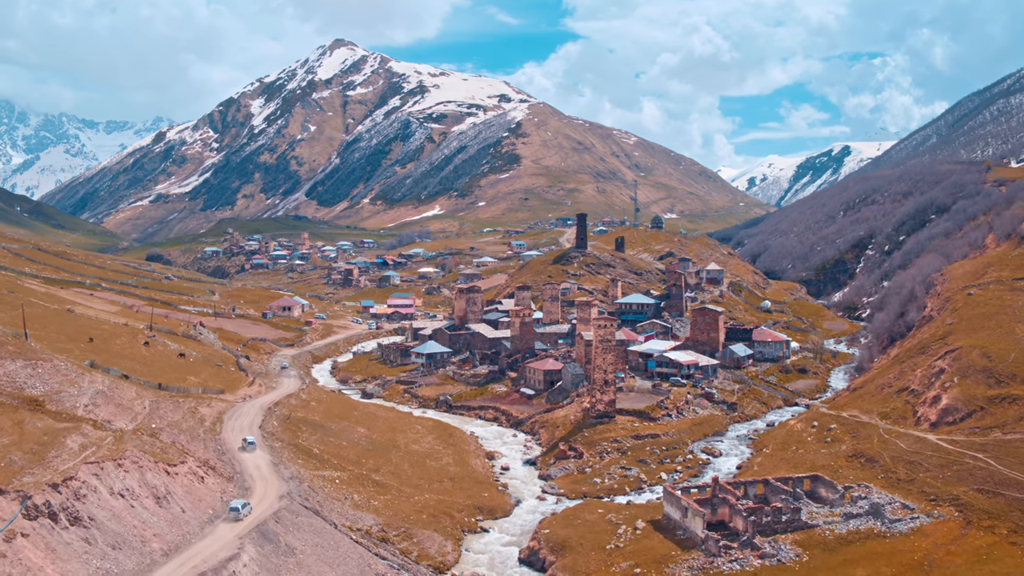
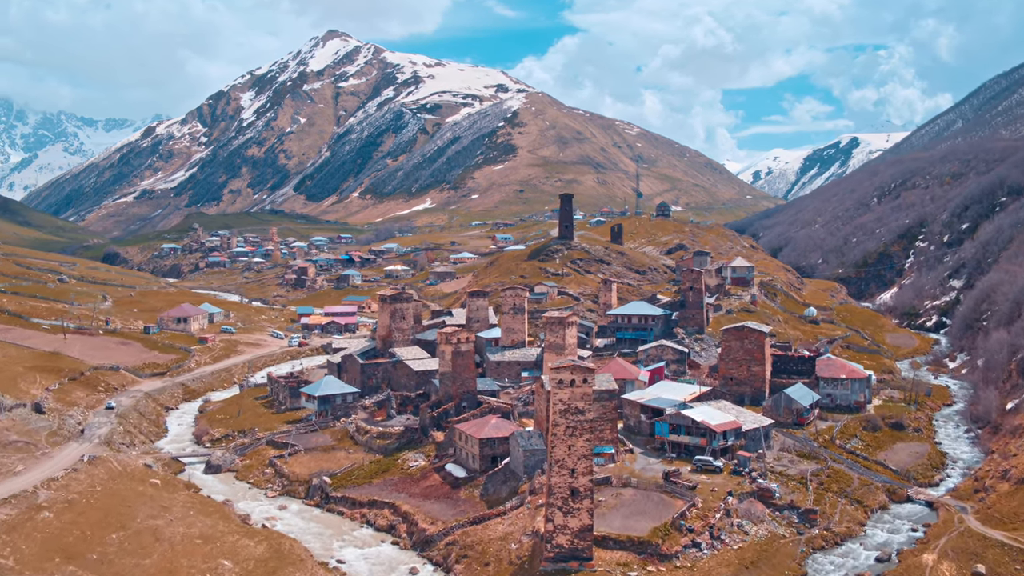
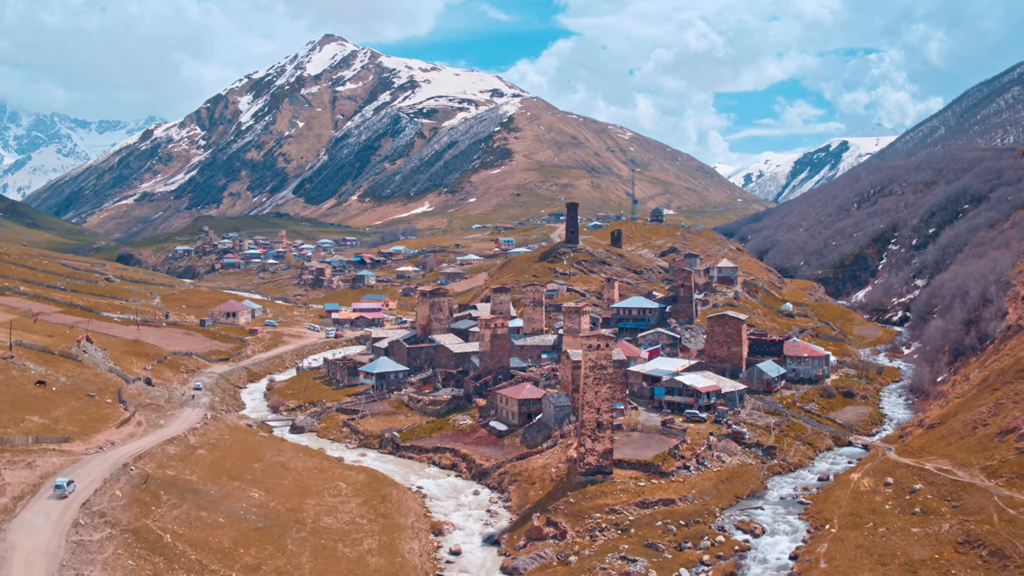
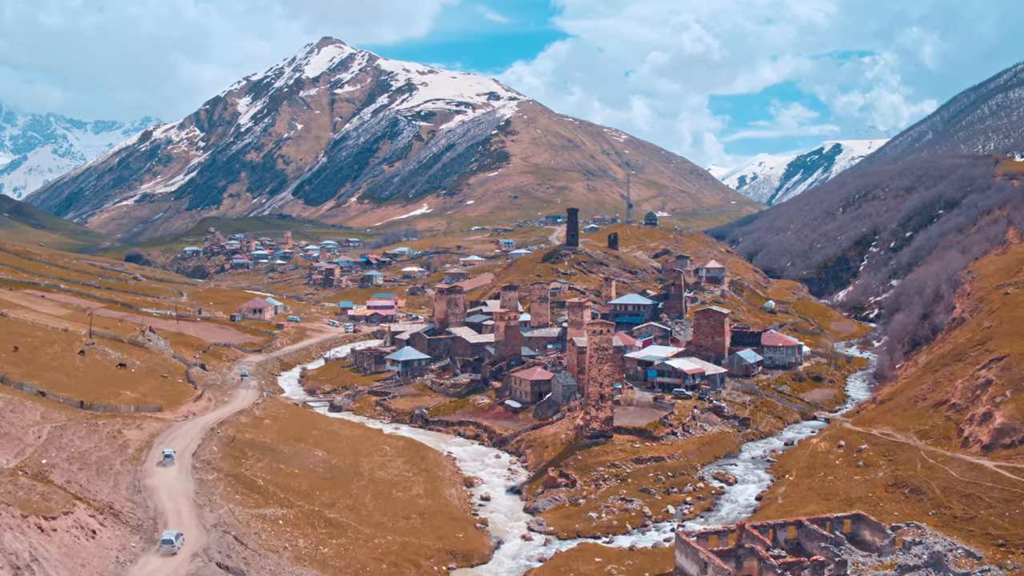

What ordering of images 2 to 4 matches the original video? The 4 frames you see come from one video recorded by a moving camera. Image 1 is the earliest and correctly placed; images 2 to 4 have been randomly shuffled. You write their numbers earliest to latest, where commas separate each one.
4, 3, 2
